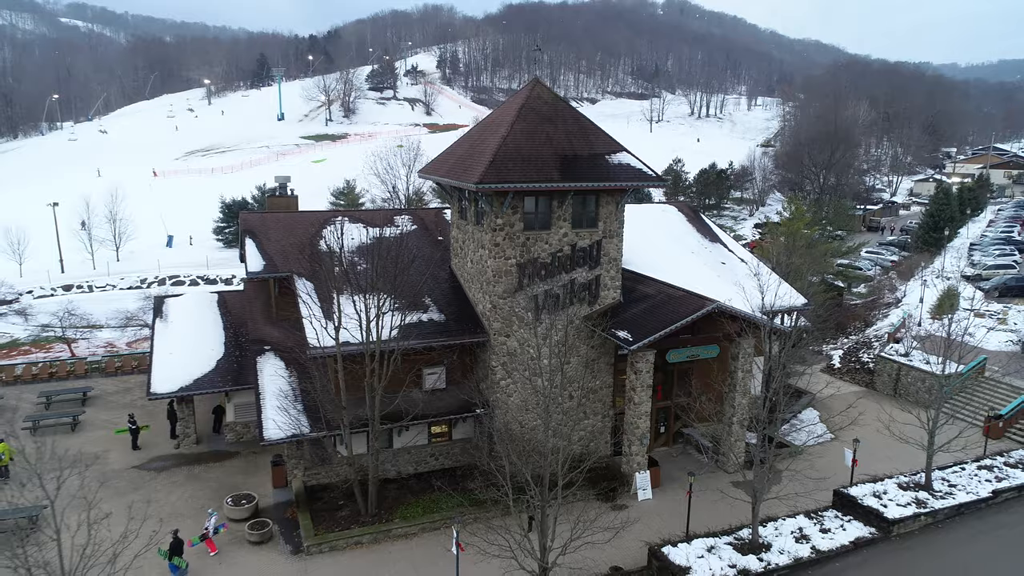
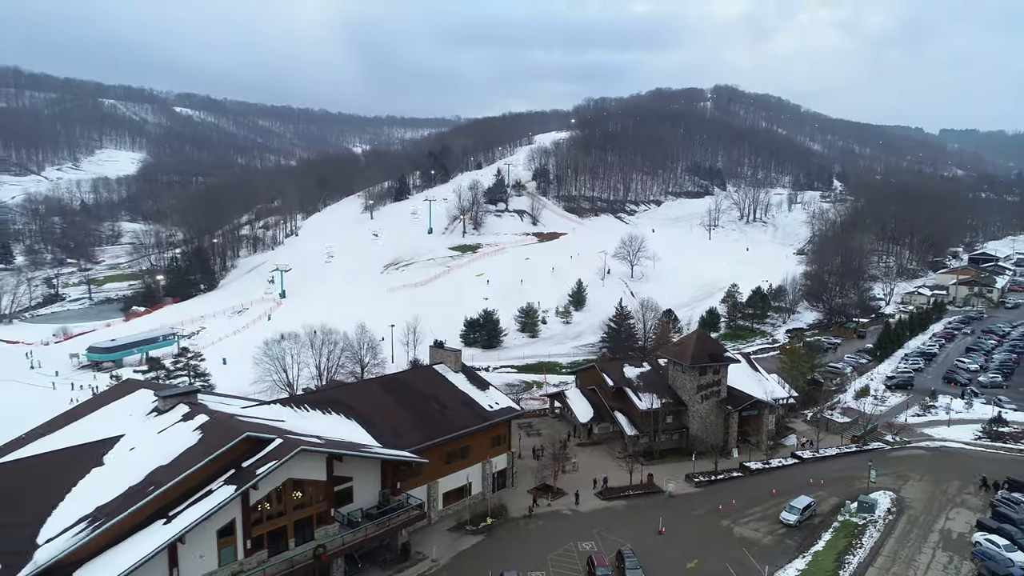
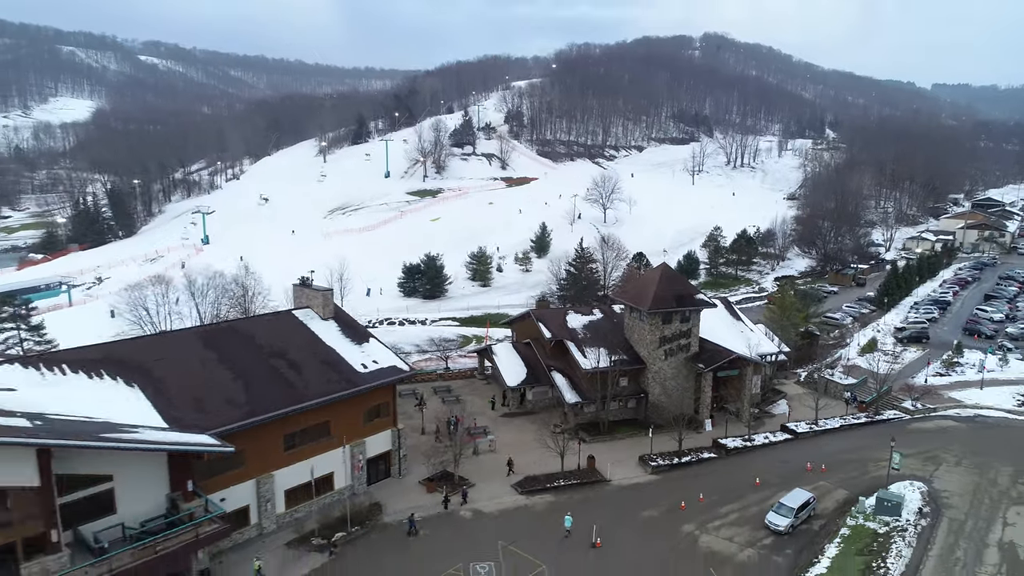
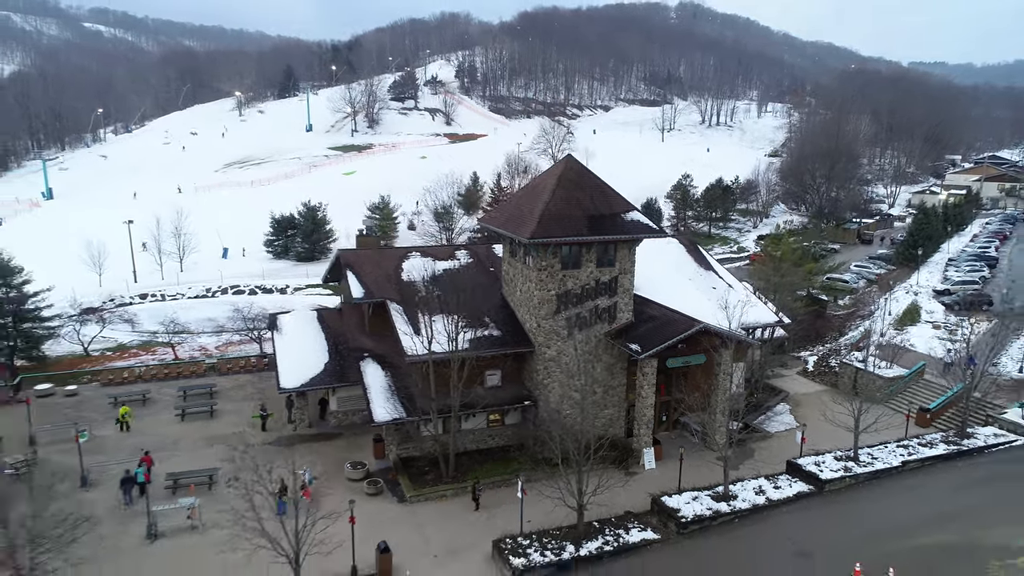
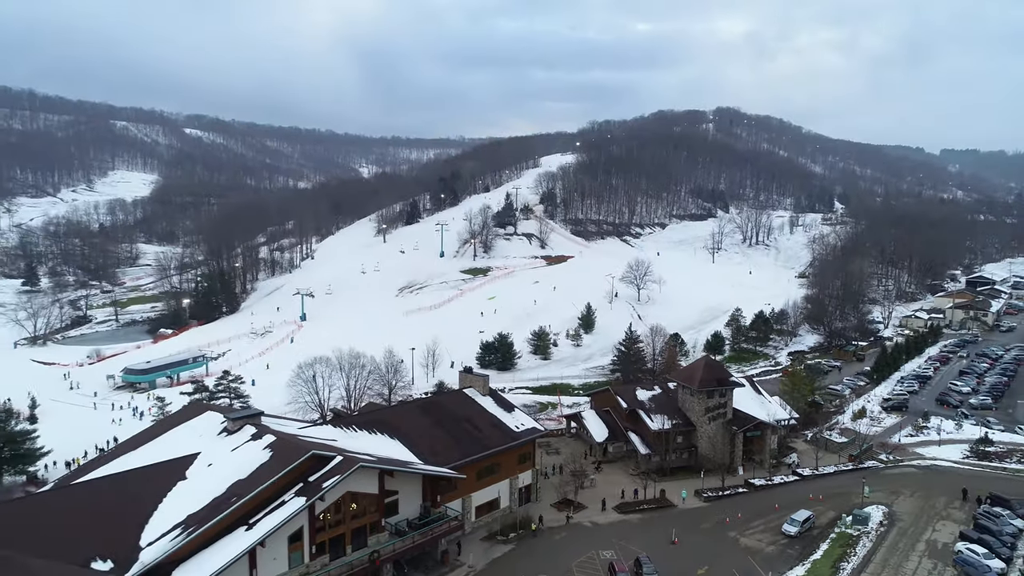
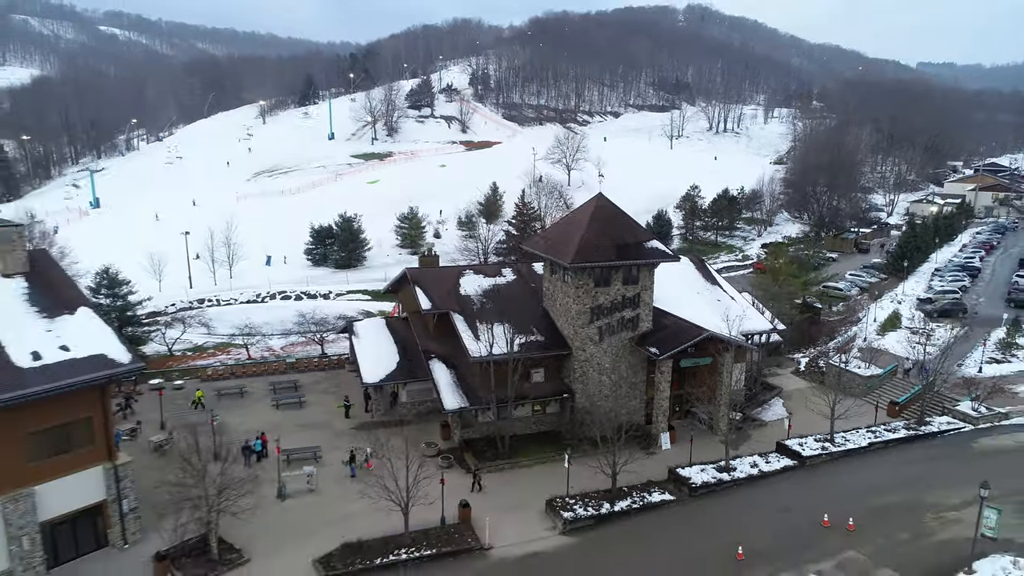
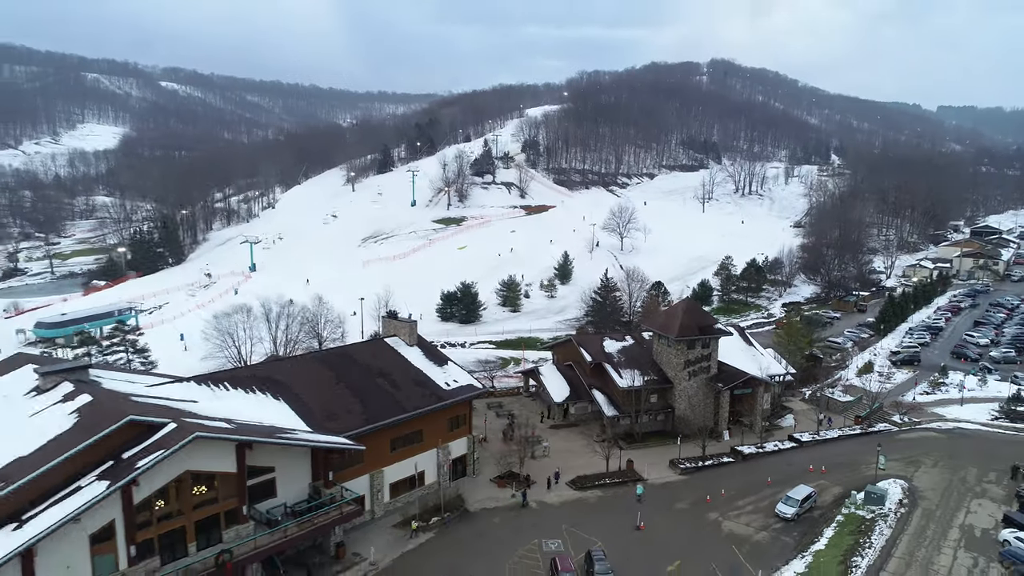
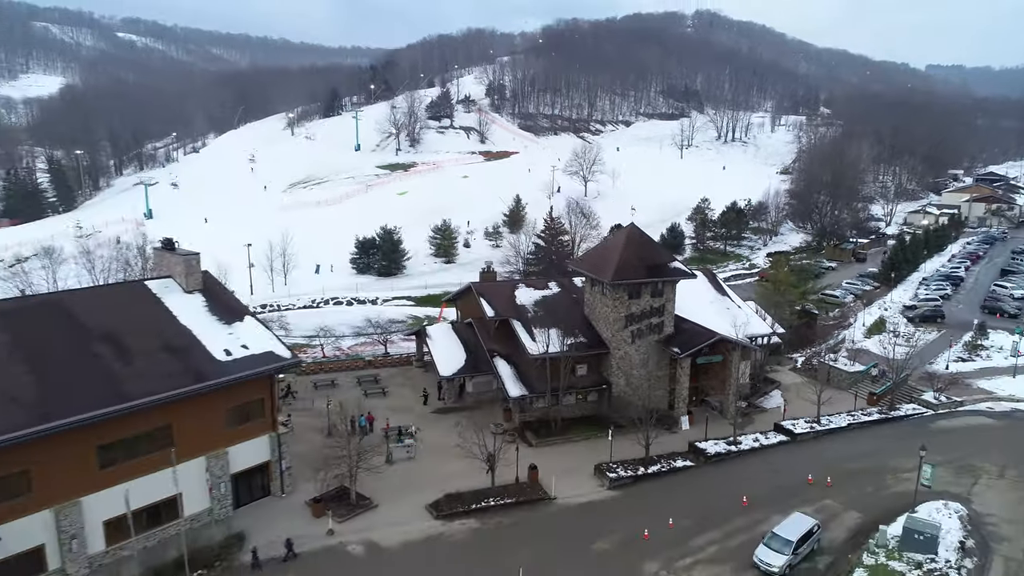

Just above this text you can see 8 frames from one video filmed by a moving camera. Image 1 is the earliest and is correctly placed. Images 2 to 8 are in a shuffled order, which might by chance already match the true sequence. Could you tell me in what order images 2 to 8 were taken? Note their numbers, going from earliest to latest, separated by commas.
4, 6, 8, 3, 7, 2, 5
